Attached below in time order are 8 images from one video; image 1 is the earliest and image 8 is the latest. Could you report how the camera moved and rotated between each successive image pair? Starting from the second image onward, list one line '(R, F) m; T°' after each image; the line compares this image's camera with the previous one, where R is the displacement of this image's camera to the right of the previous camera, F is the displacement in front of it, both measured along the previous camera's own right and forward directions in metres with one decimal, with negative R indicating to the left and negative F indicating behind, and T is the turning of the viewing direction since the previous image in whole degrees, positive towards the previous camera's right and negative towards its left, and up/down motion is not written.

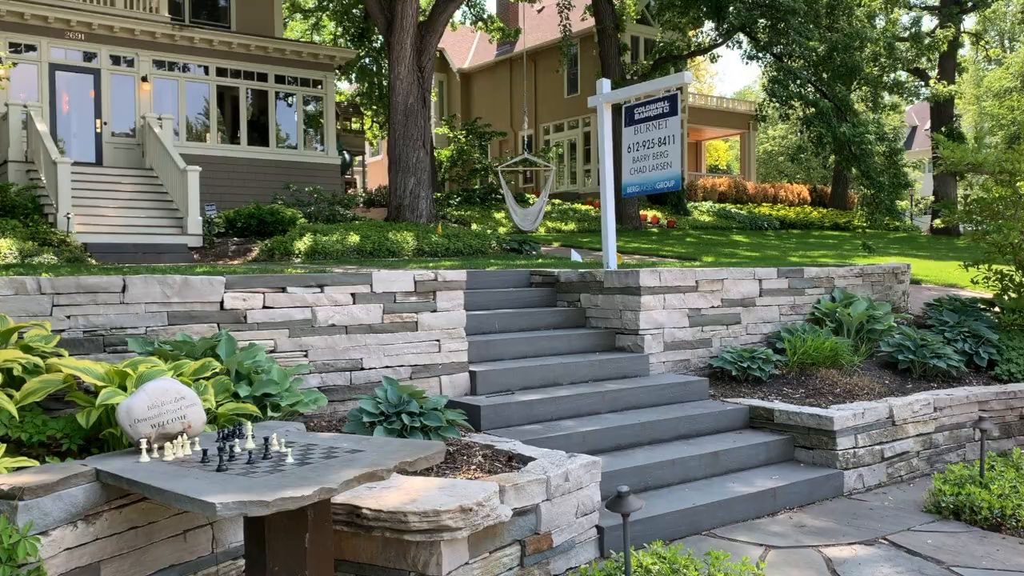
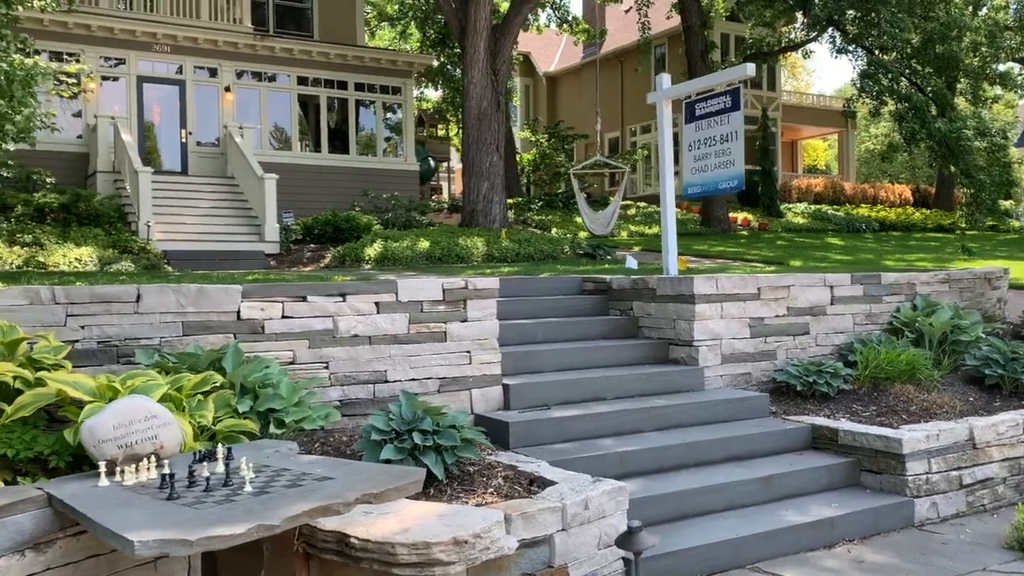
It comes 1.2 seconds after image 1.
(+0.4, +0.3) m; -6°
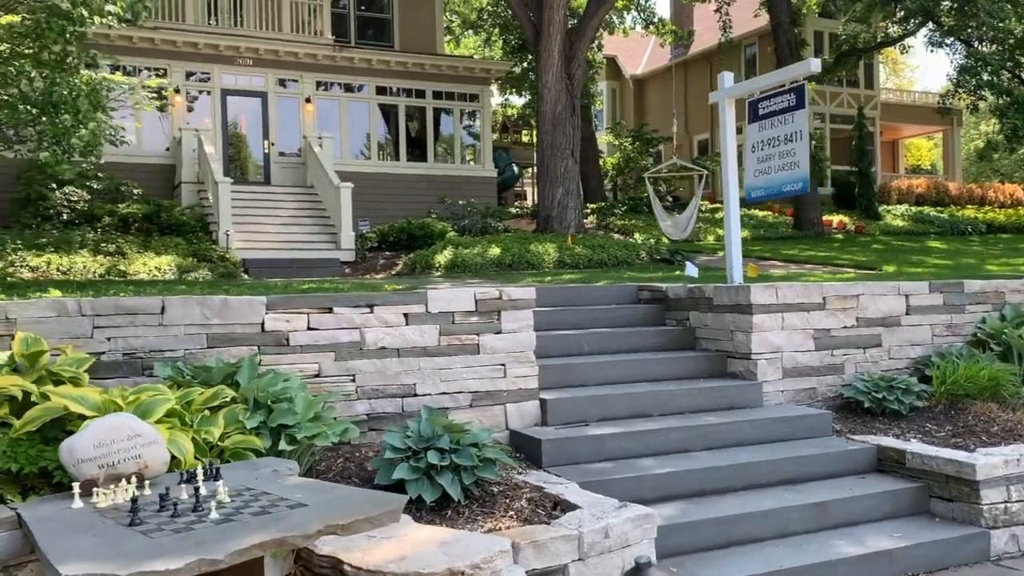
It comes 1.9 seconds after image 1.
(+0.3, +0.3) m; -6°
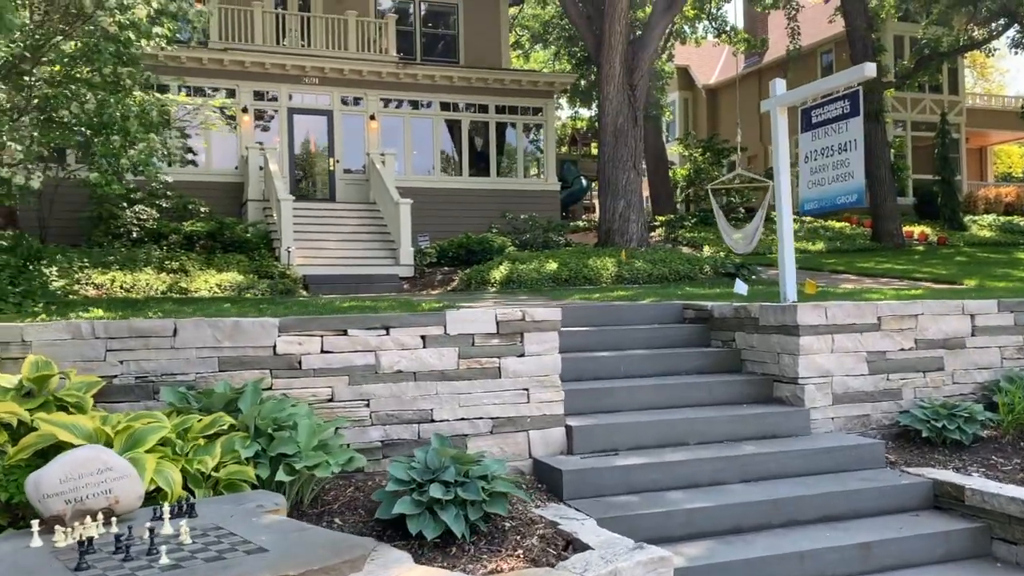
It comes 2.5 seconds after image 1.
(+0.3, +0.2) m; -5°
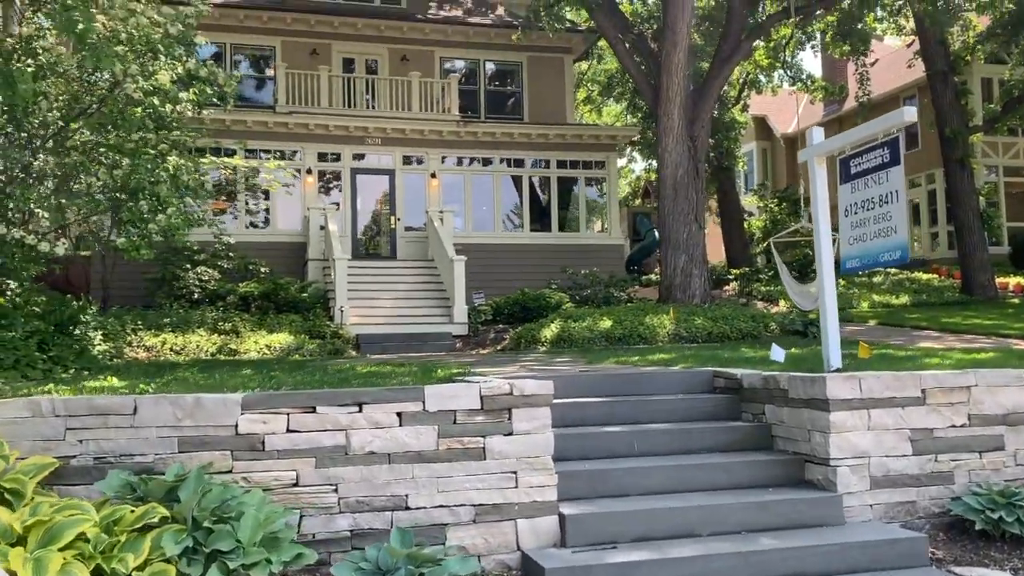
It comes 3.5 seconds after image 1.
(+0.5, +0.4) m; -5°
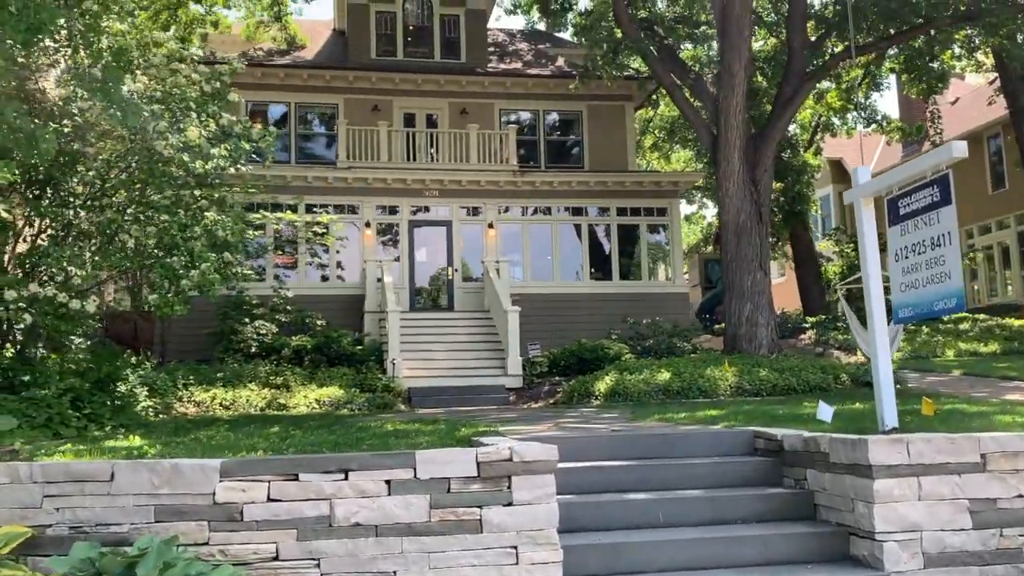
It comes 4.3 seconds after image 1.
(+0.4, +0.4) m; -5°
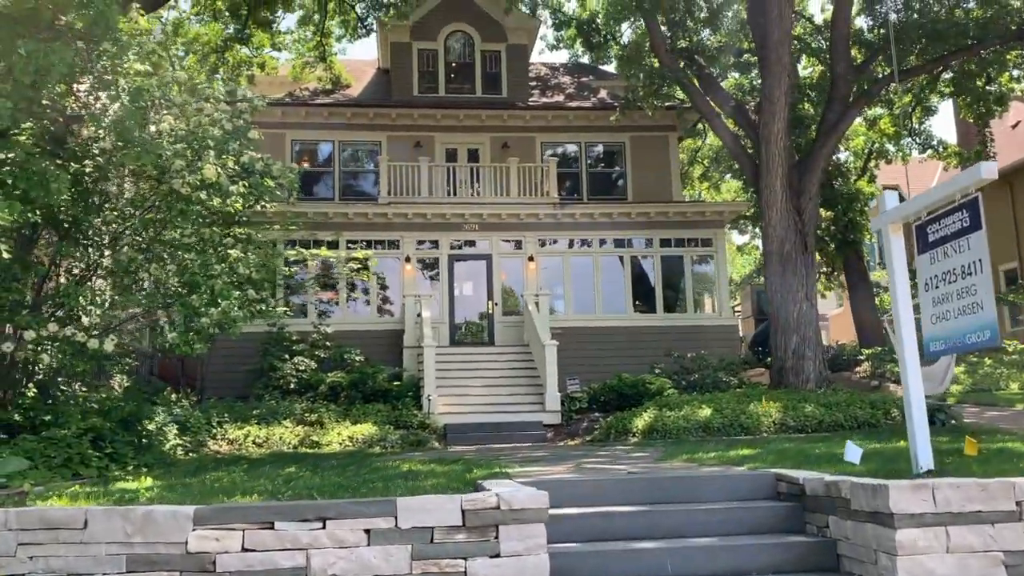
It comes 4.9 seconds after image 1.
(+0.3, +0.2) m; -4°
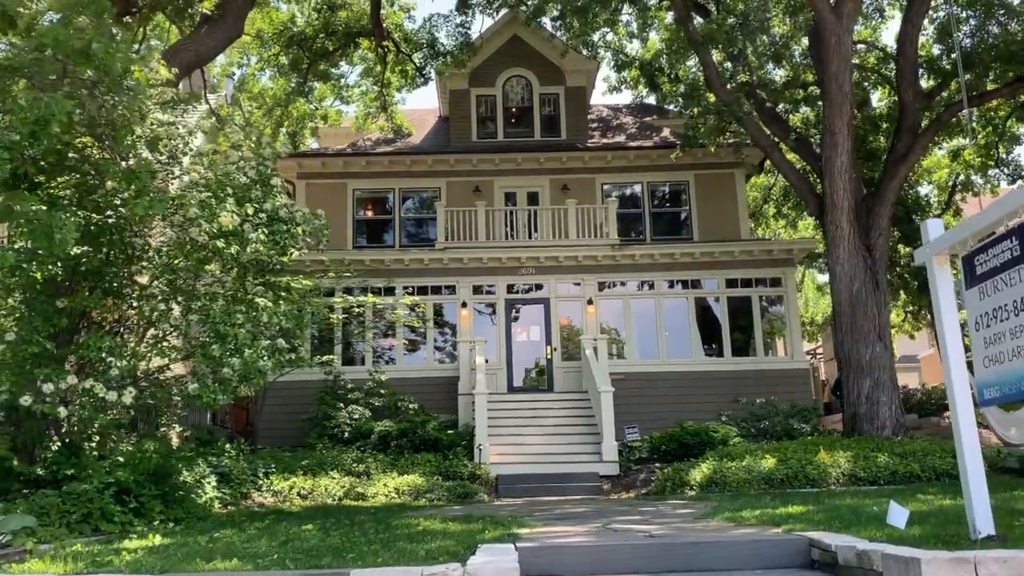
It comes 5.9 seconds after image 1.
(+0.5, +0.4) m; -5°
